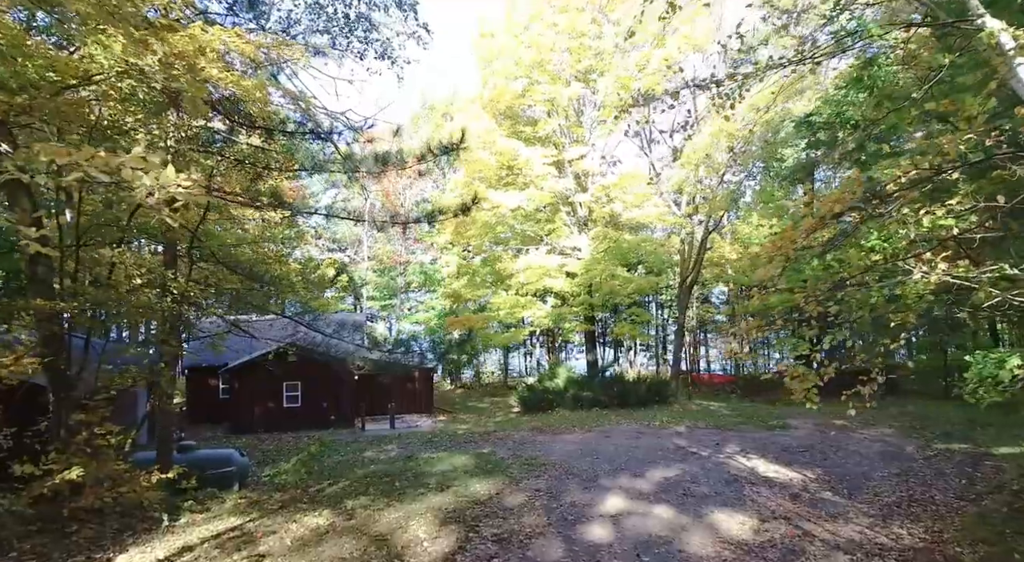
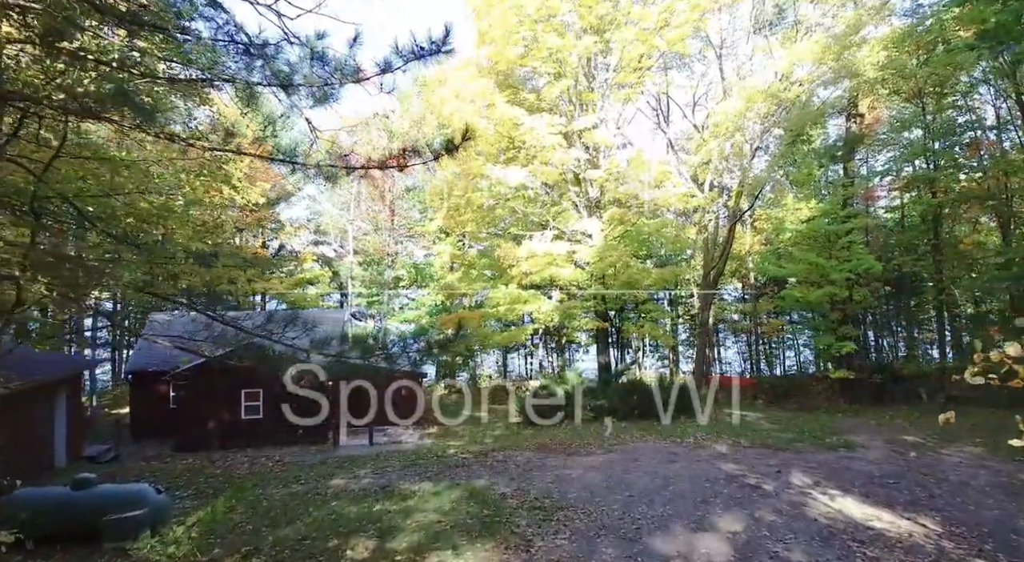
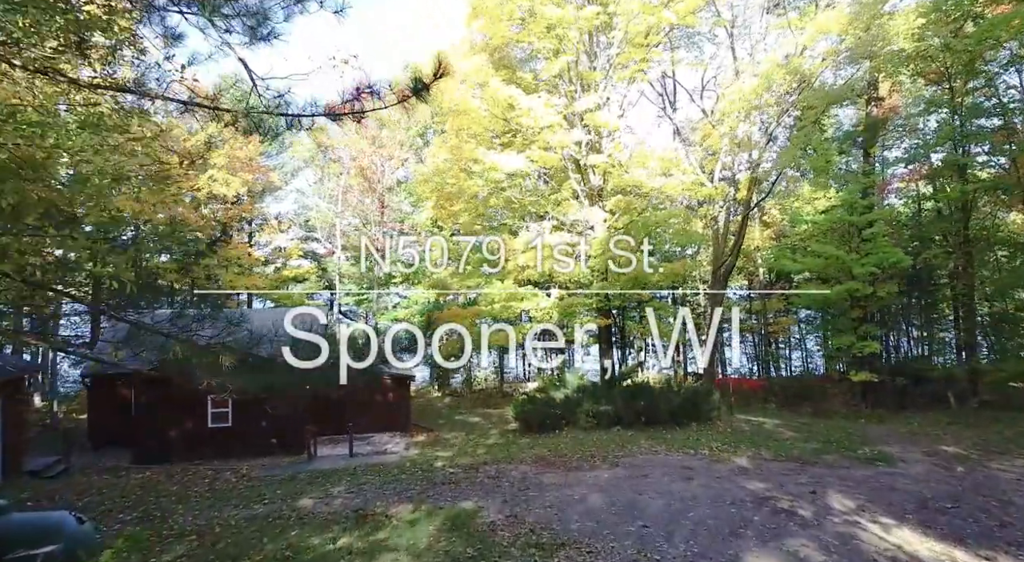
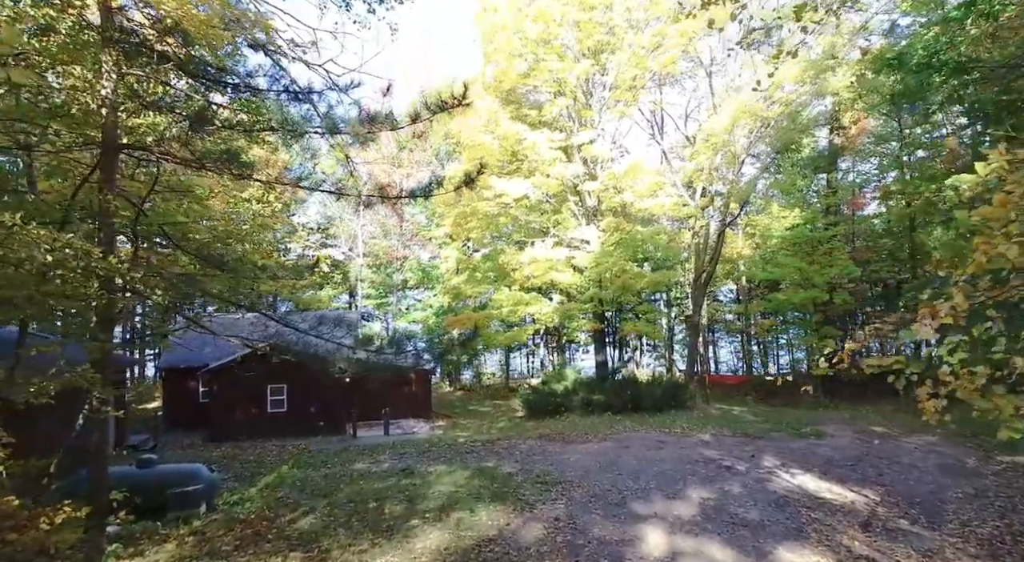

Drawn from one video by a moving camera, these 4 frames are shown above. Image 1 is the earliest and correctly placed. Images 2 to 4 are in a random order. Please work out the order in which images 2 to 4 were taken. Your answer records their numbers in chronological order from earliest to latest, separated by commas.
4, 2, 3
